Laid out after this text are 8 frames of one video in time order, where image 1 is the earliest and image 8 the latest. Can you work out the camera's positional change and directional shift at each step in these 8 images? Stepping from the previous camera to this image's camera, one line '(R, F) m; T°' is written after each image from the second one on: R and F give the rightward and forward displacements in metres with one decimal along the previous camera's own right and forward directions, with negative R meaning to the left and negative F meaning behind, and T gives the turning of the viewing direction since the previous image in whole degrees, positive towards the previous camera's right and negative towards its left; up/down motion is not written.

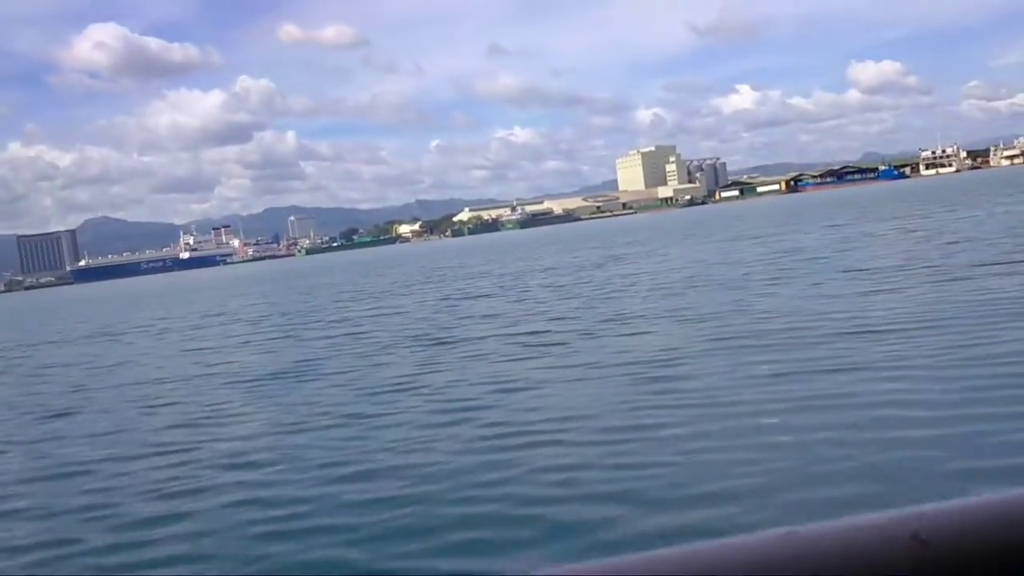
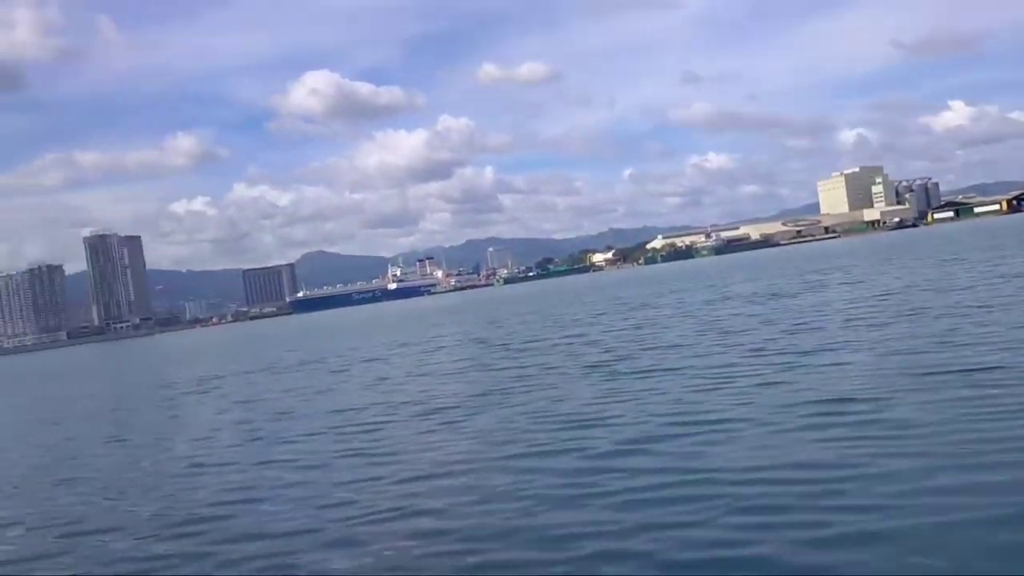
(+1.3, 0.0) m; -12°
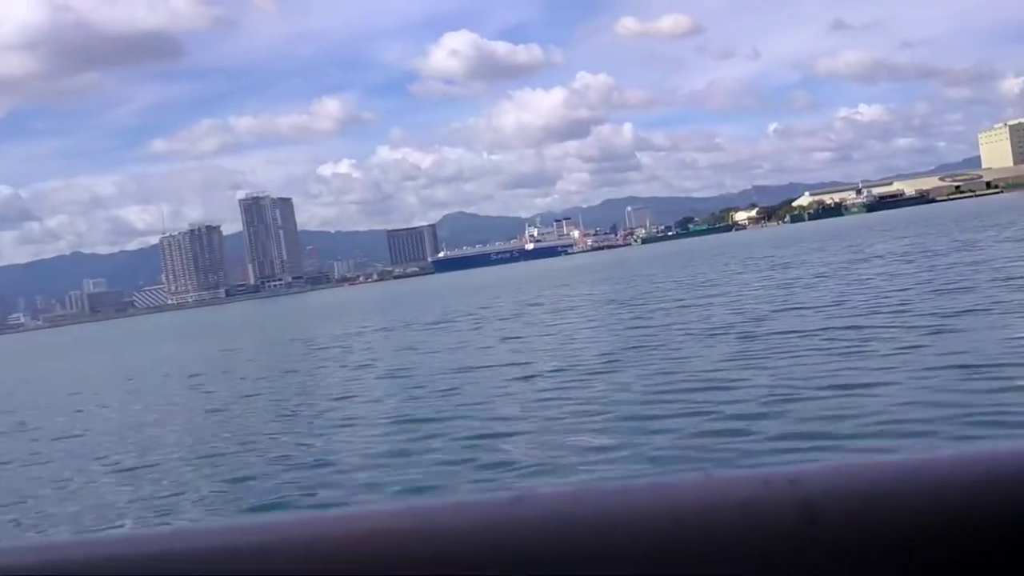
(+1.4, 0.0) m; -9°
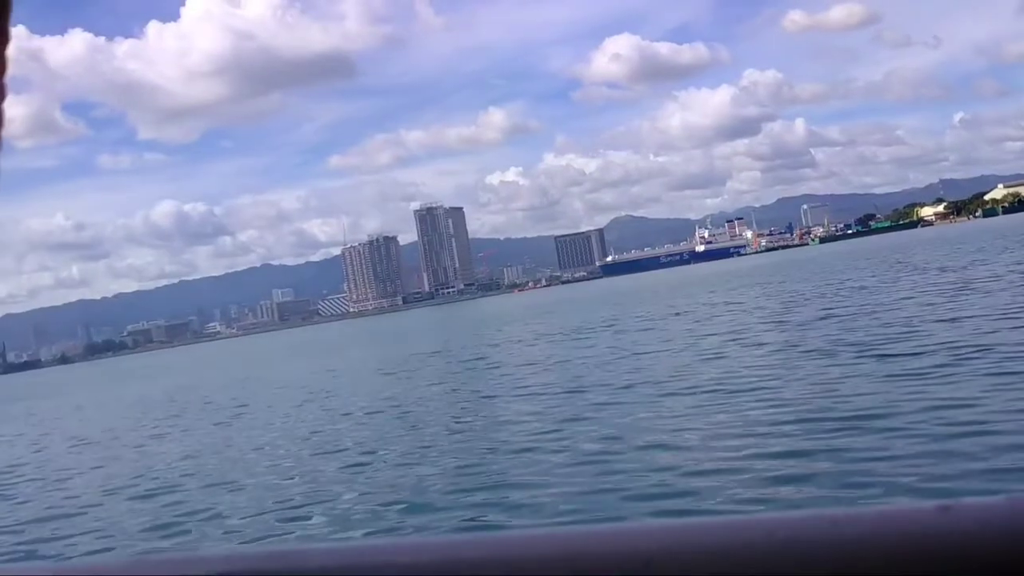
(-1.4, -0.3) m; -9°
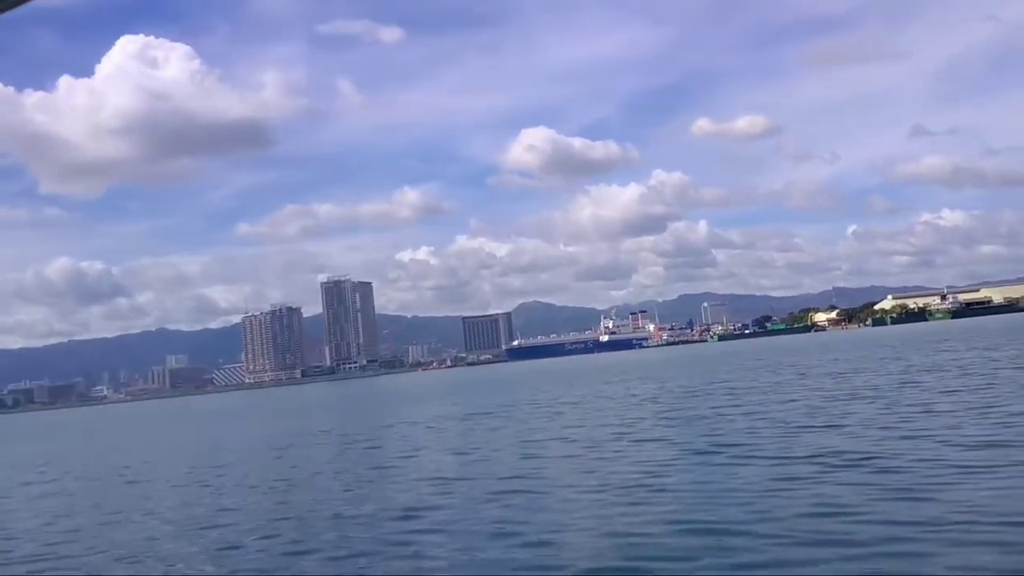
(+2.1, -0.1) m; +4°
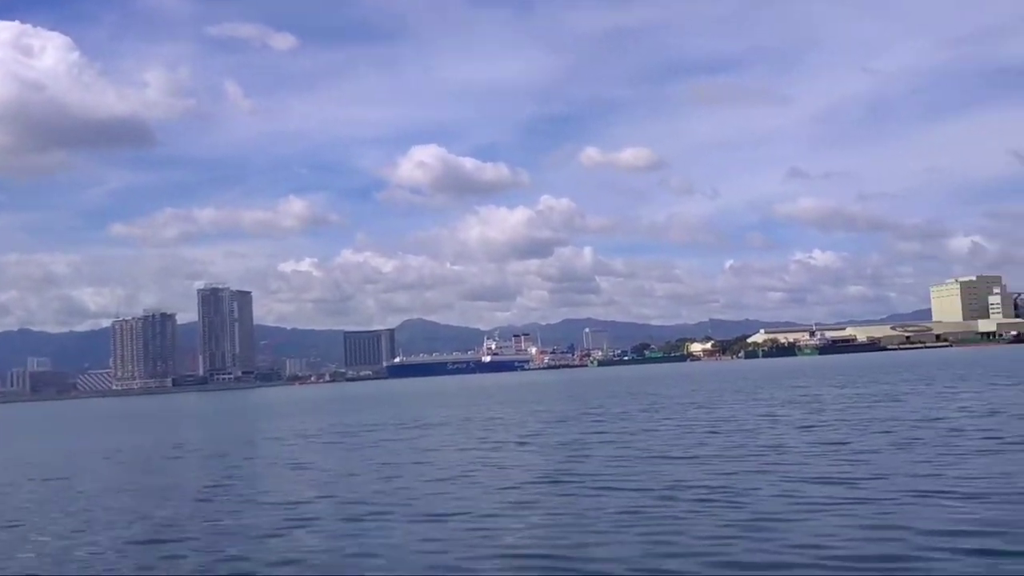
(-0.3, +0.1) m; +7°
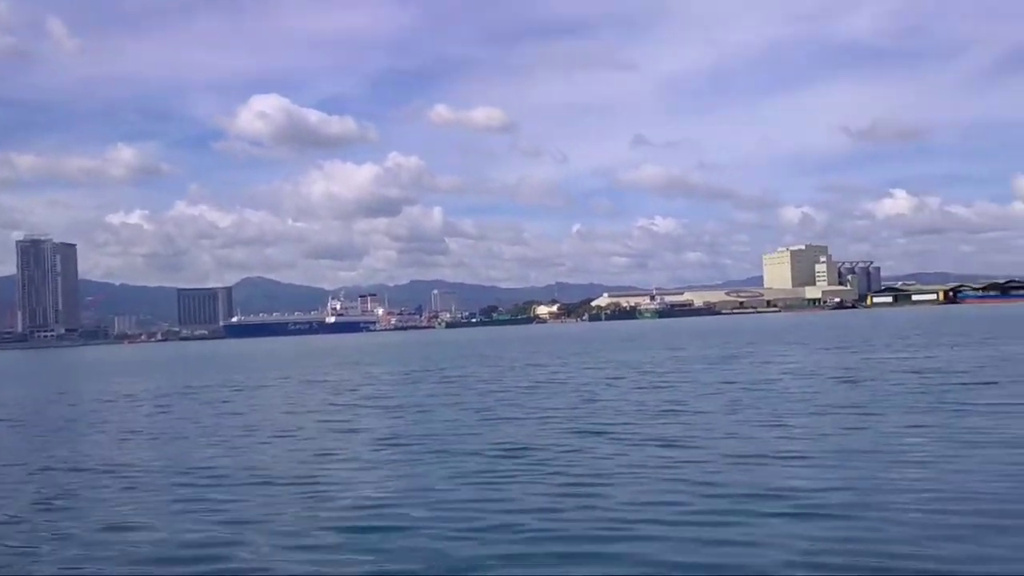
(-2.4, +1.0) m; +10°
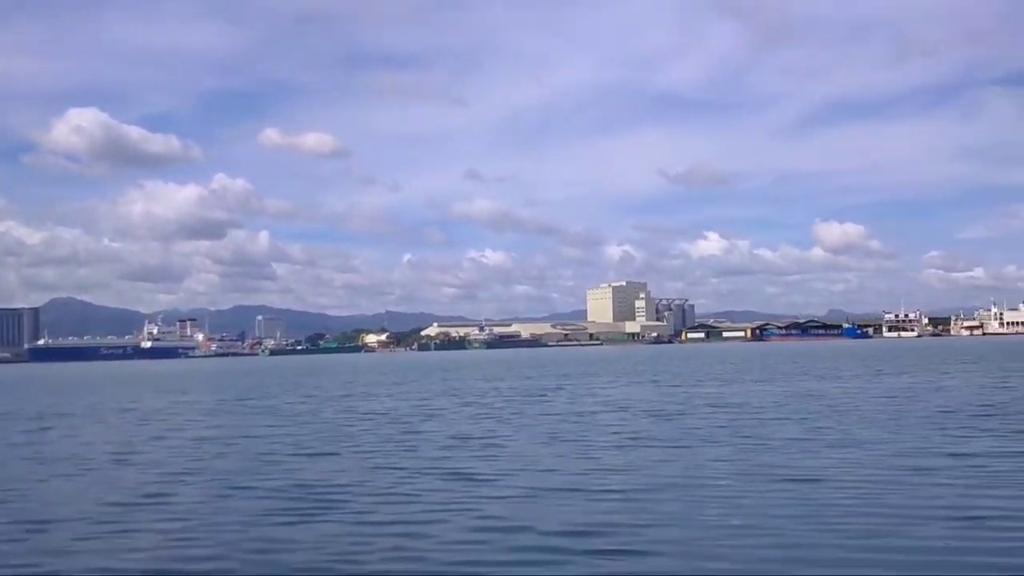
(-1.6, -1.2) m; +10°
